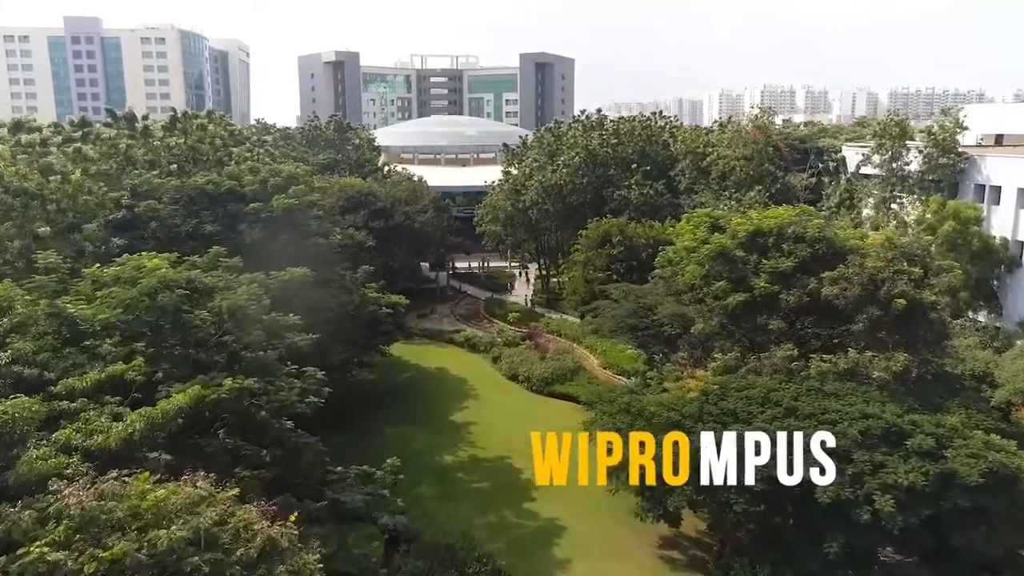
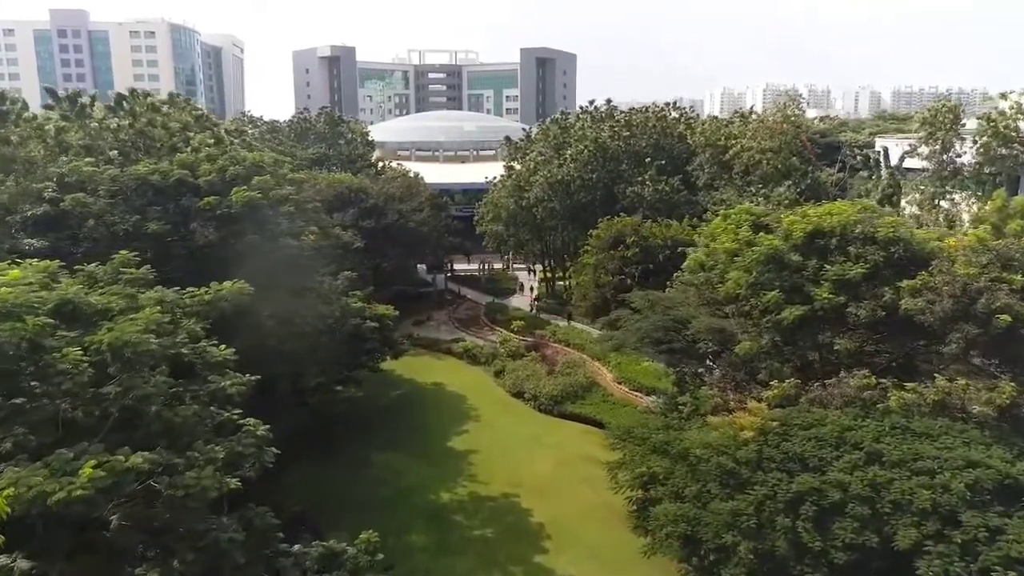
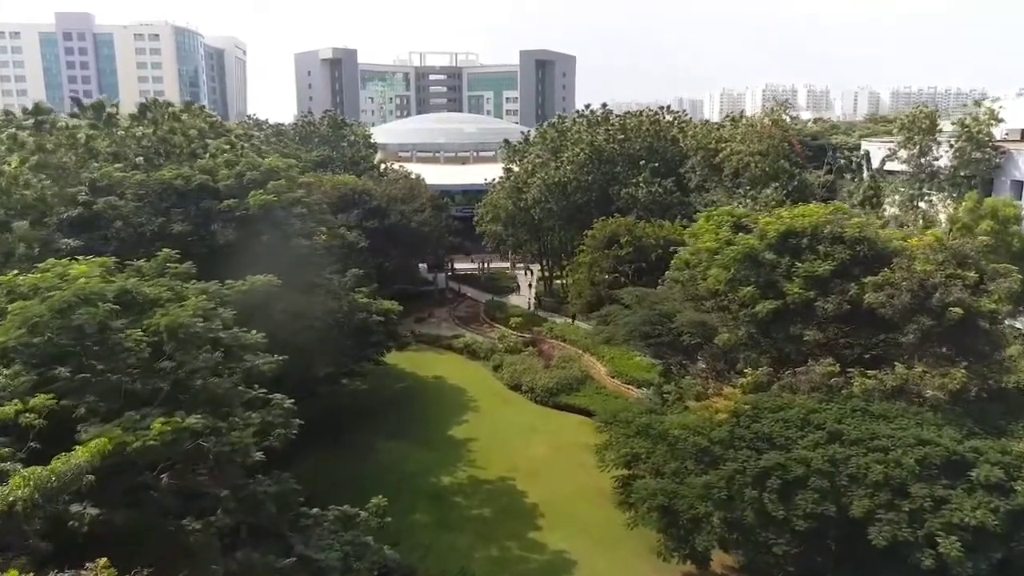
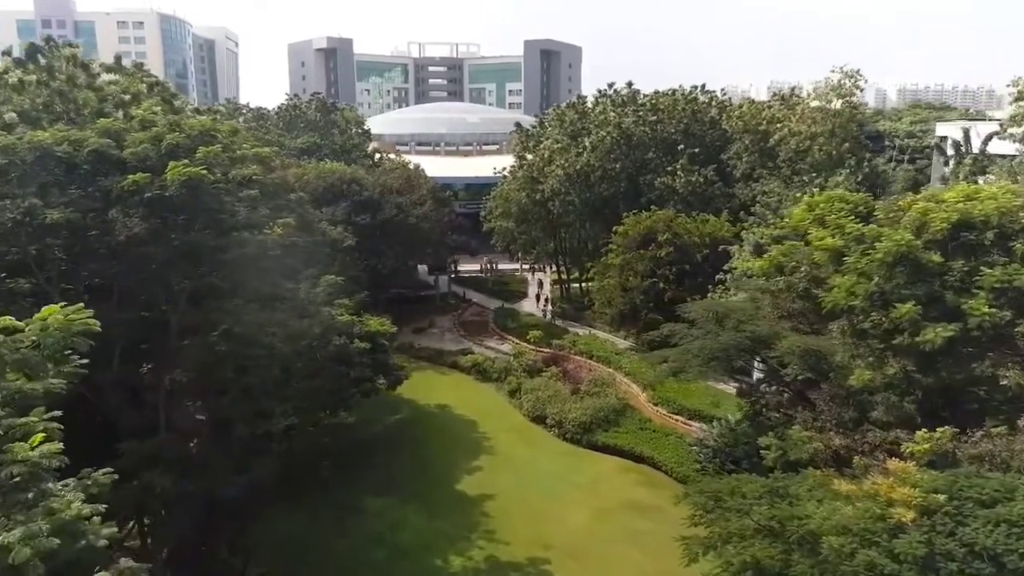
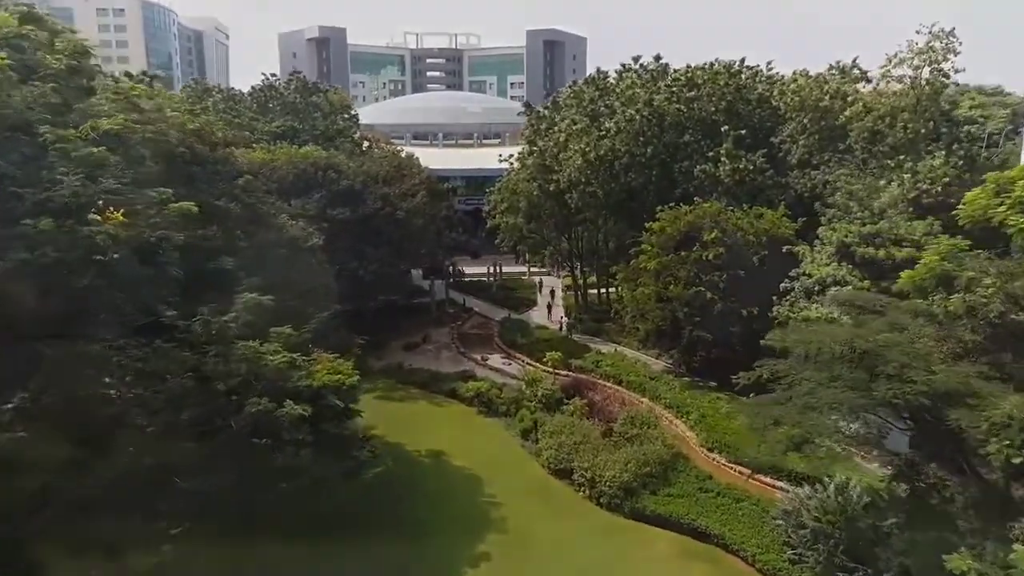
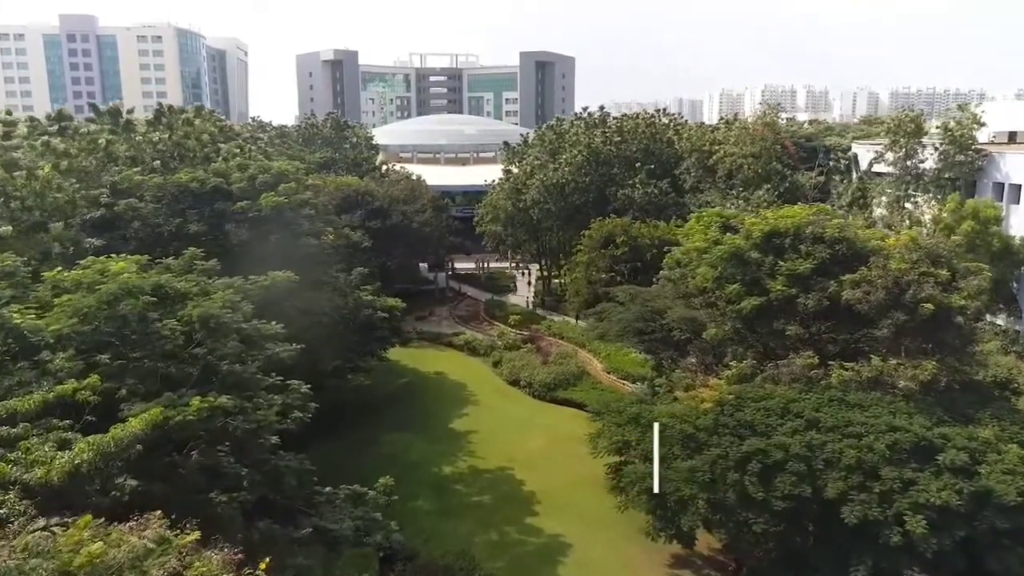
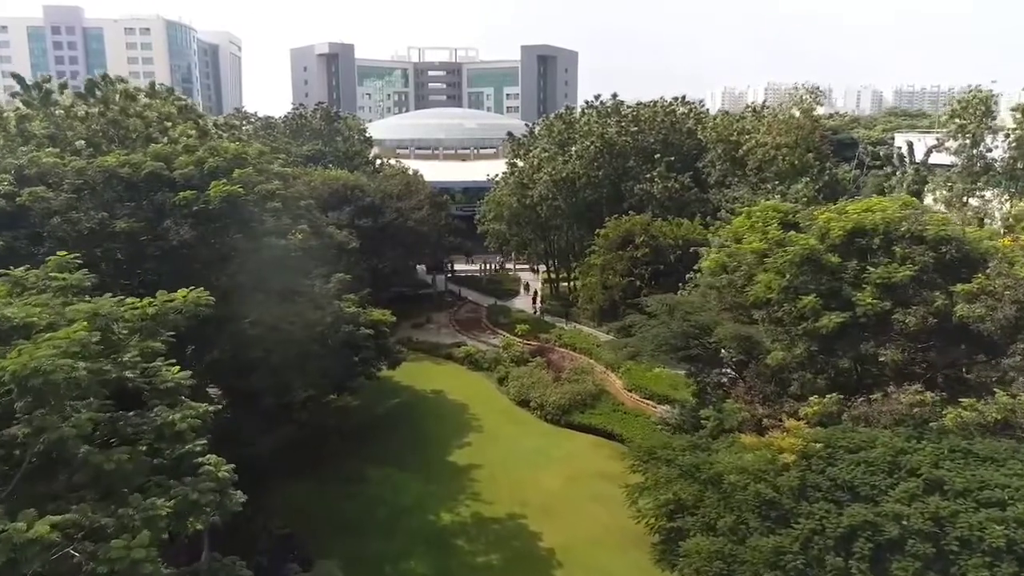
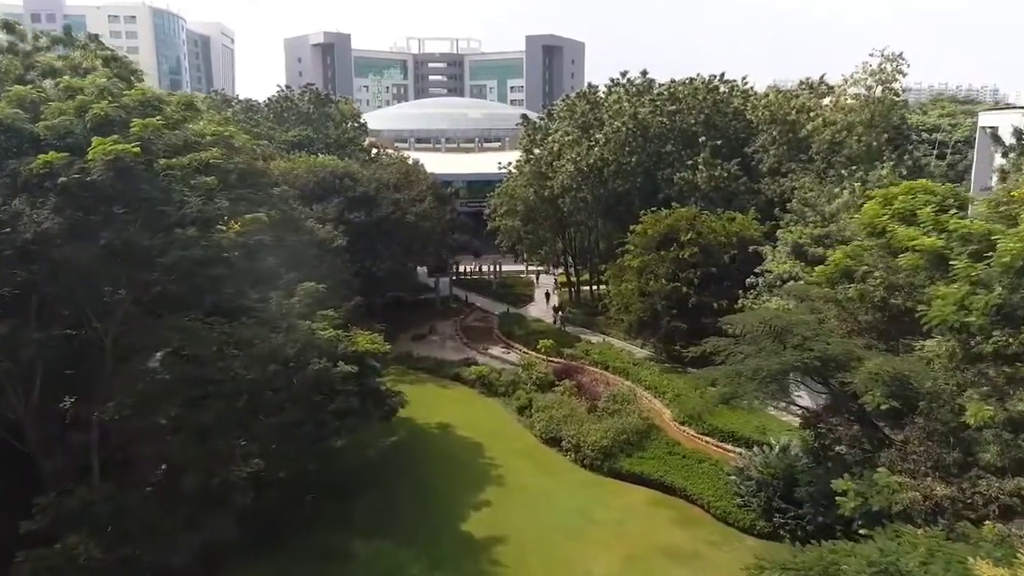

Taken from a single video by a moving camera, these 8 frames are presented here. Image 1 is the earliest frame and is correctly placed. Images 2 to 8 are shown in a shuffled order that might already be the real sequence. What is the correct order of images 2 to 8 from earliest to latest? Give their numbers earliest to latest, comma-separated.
6, 3, 2, 7, 4, 8, 5
